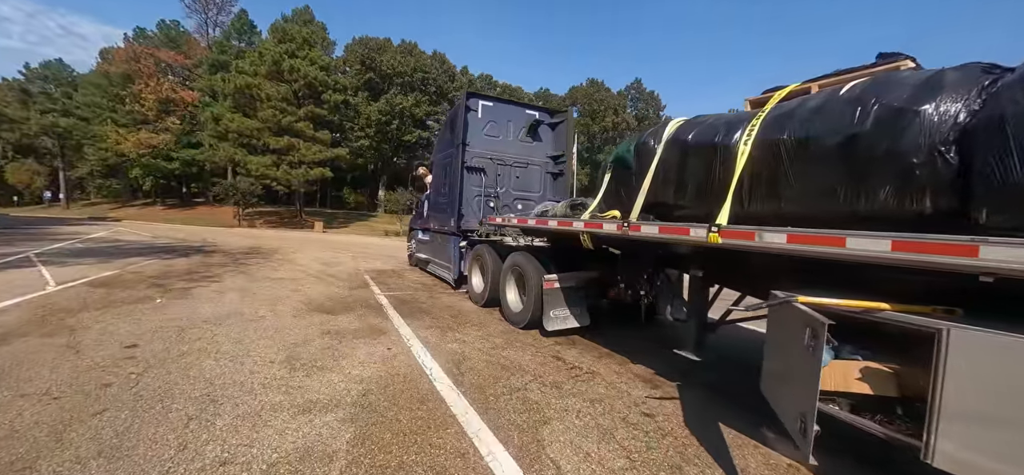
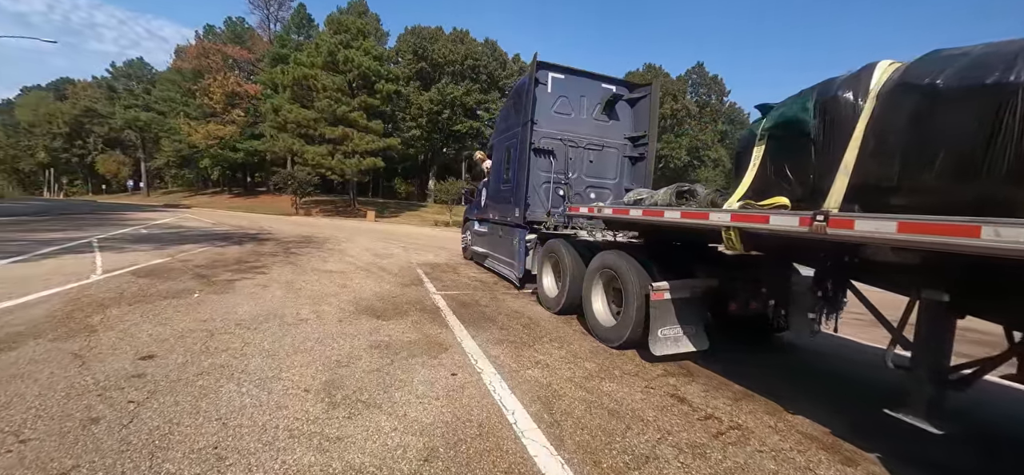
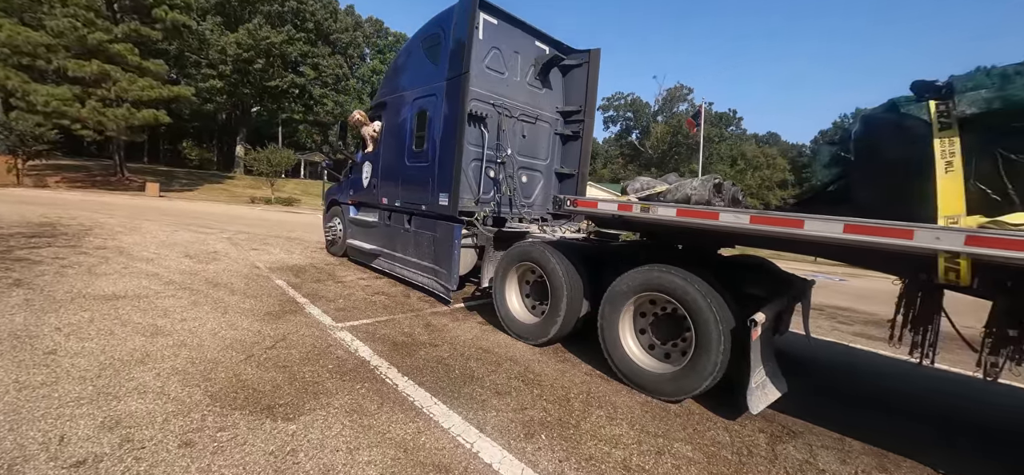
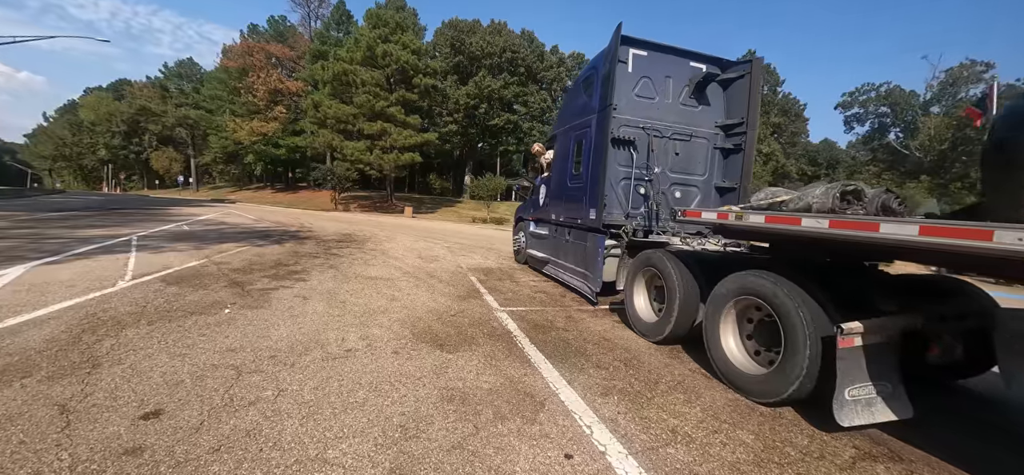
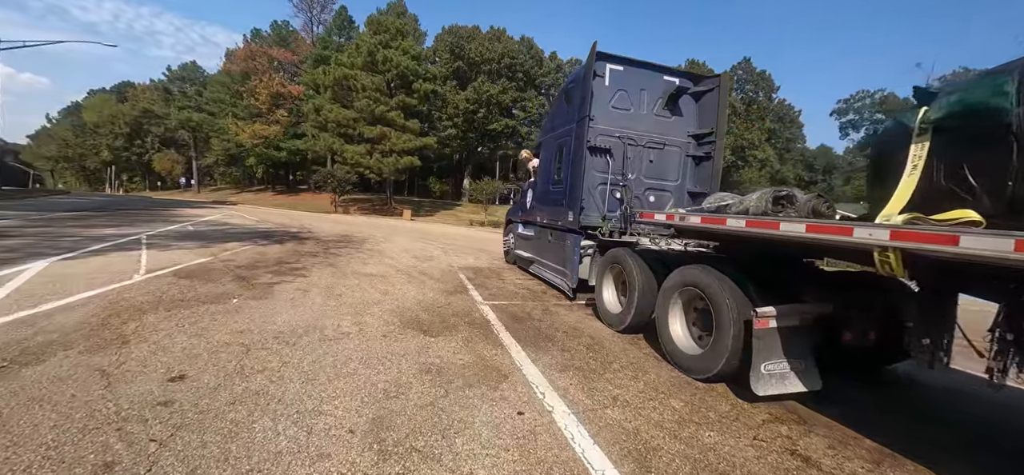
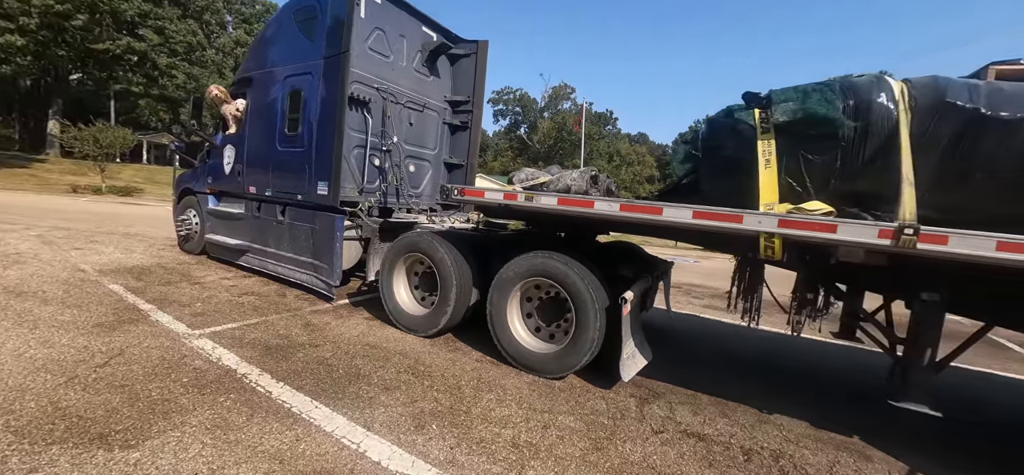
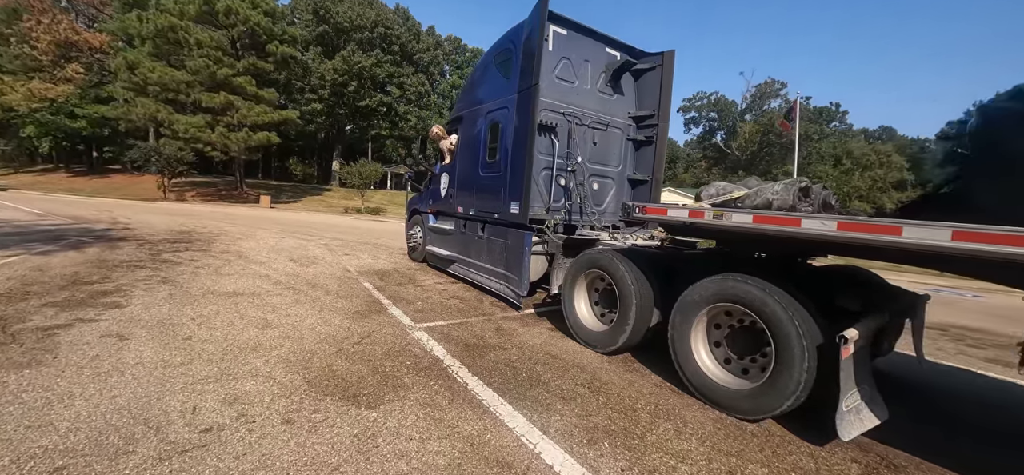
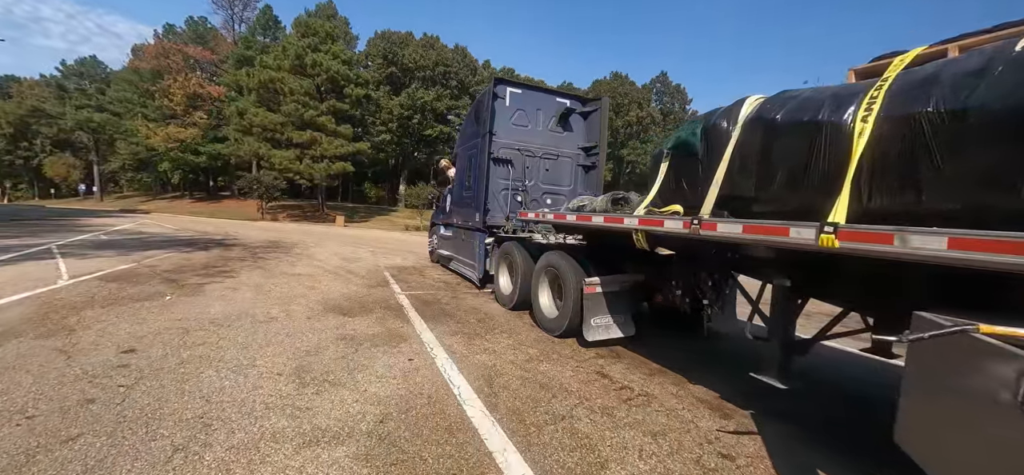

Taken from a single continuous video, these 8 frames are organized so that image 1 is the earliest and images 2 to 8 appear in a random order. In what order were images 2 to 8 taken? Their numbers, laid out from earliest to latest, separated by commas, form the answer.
8, 2, 5, 4, 7, 3, 6
